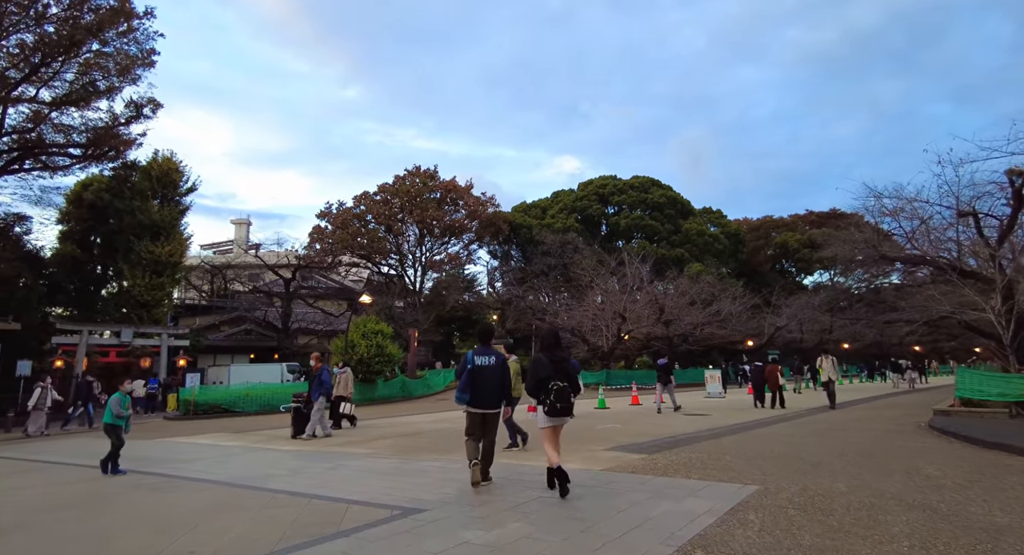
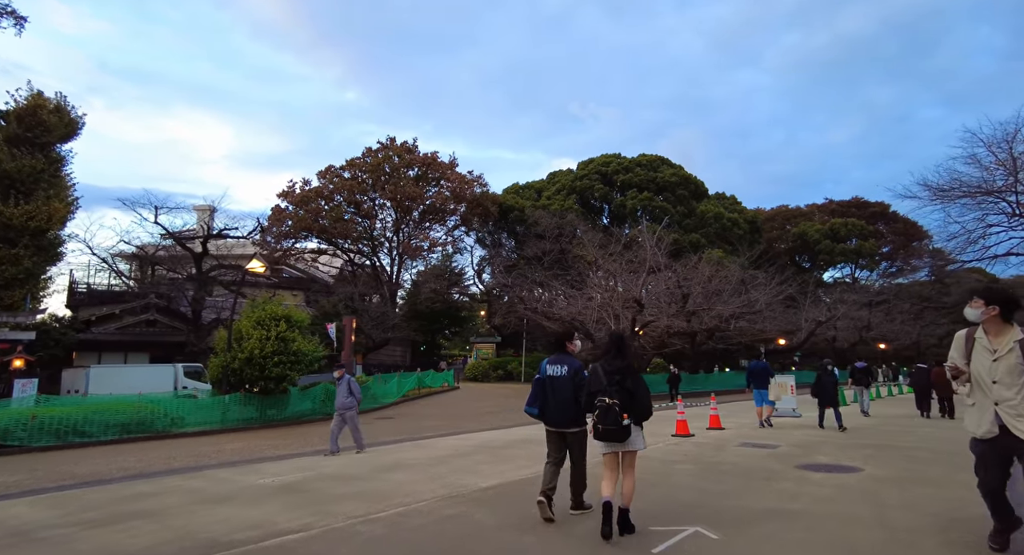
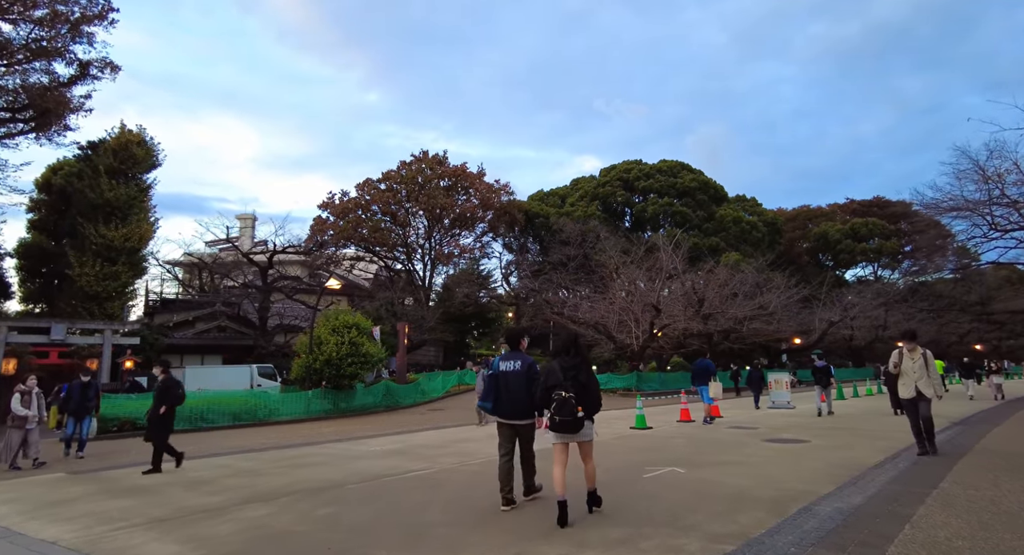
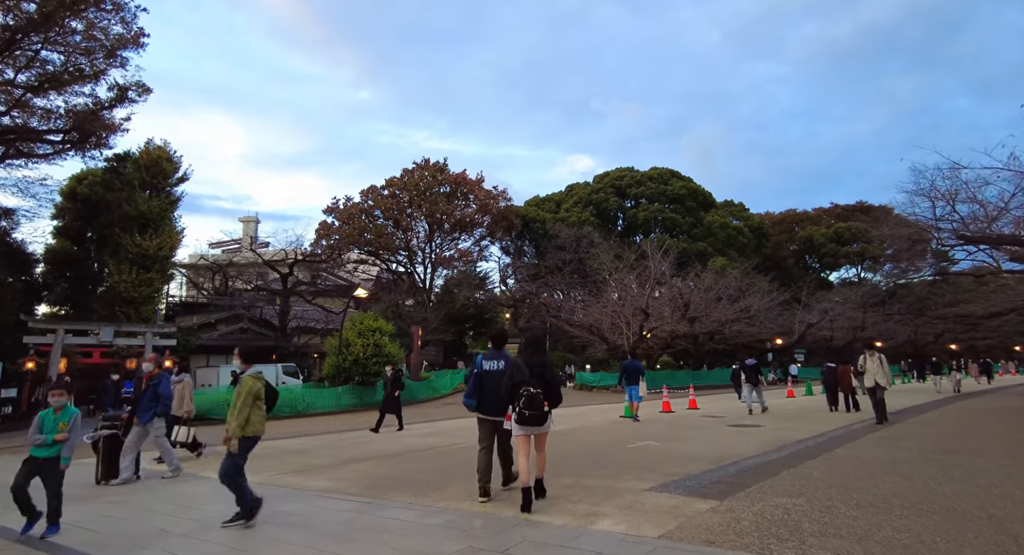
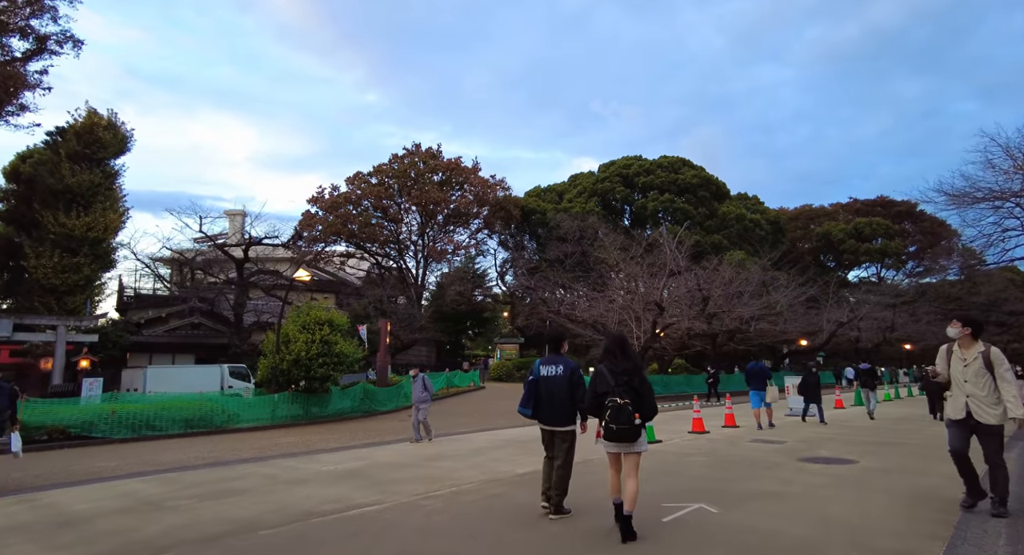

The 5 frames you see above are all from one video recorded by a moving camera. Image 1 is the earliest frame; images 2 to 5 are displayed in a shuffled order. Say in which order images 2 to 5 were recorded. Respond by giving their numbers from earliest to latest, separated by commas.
4, 3, 5, 2
